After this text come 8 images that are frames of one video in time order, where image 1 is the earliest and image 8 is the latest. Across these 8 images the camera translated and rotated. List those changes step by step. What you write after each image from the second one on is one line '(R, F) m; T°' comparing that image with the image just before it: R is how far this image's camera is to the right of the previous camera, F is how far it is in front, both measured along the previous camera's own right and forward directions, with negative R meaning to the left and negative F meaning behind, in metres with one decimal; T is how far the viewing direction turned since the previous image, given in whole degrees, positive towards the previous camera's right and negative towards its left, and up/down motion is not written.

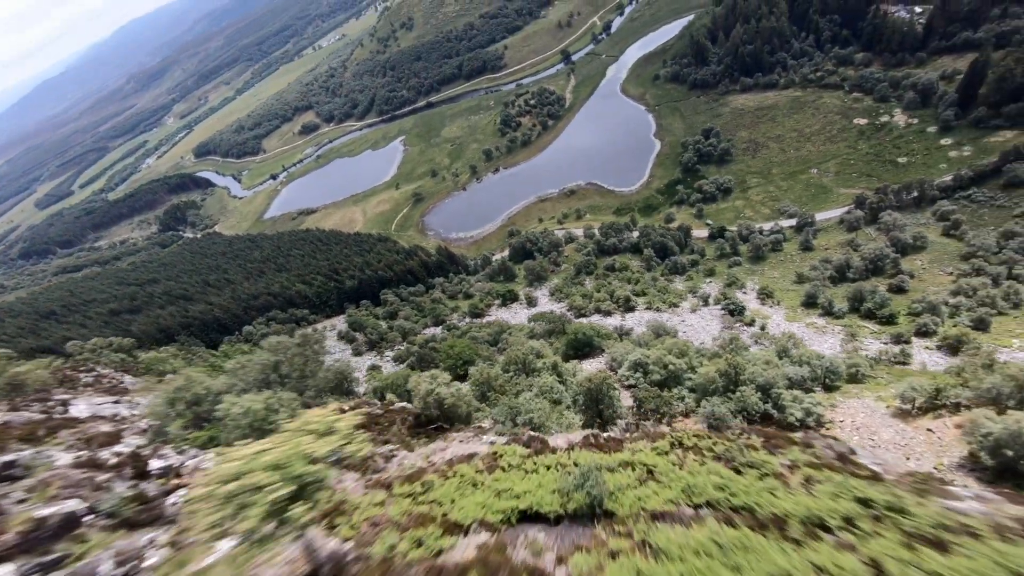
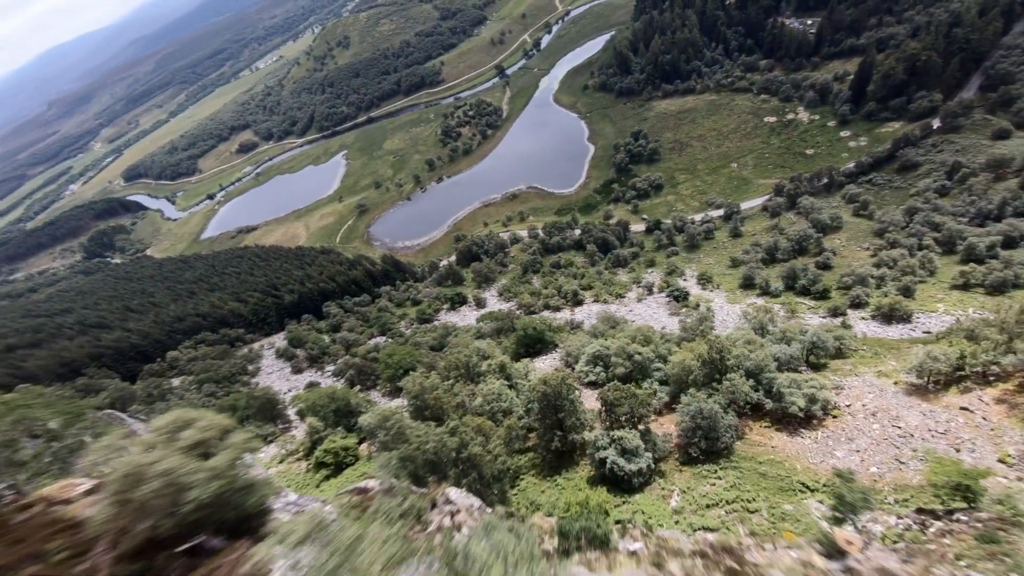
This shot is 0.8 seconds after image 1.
(+0.8, +3.7) m; +8°
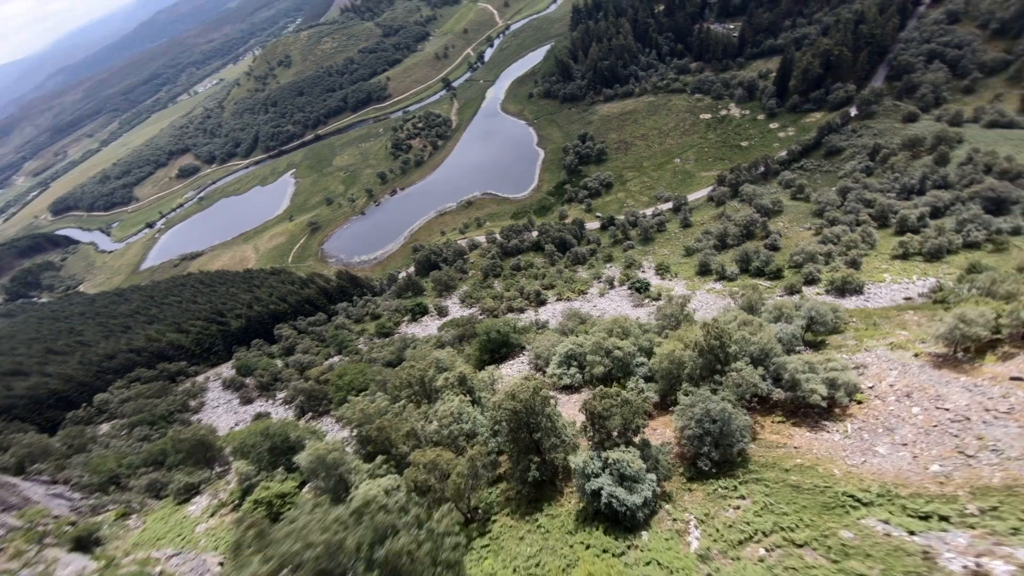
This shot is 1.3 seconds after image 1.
(+0.3, +2.5) m; +6°
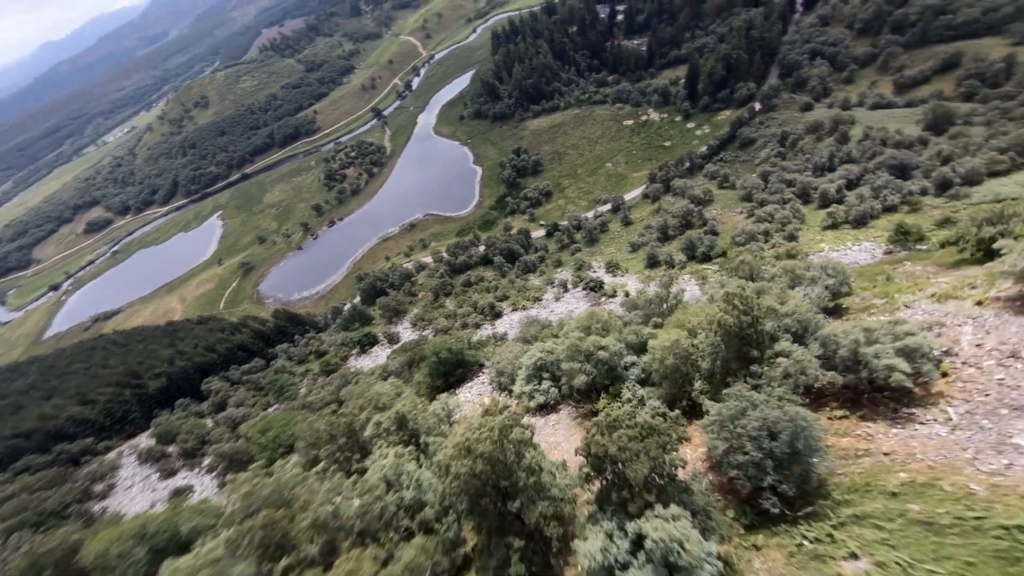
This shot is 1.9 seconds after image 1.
(+0.2, +3.3) m; +7°
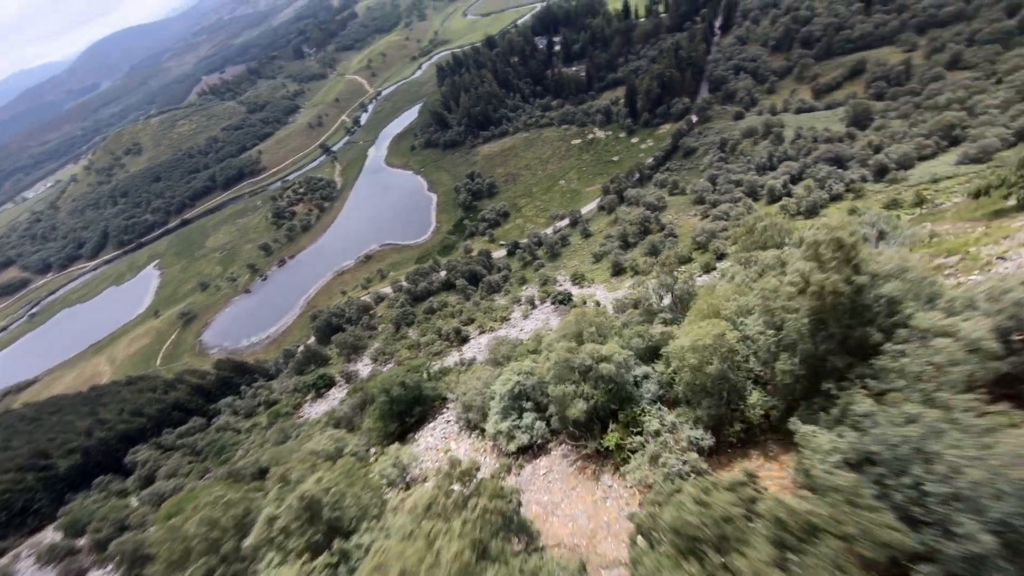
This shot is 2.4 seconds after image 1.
(+0.1, +2.9) m; +6°
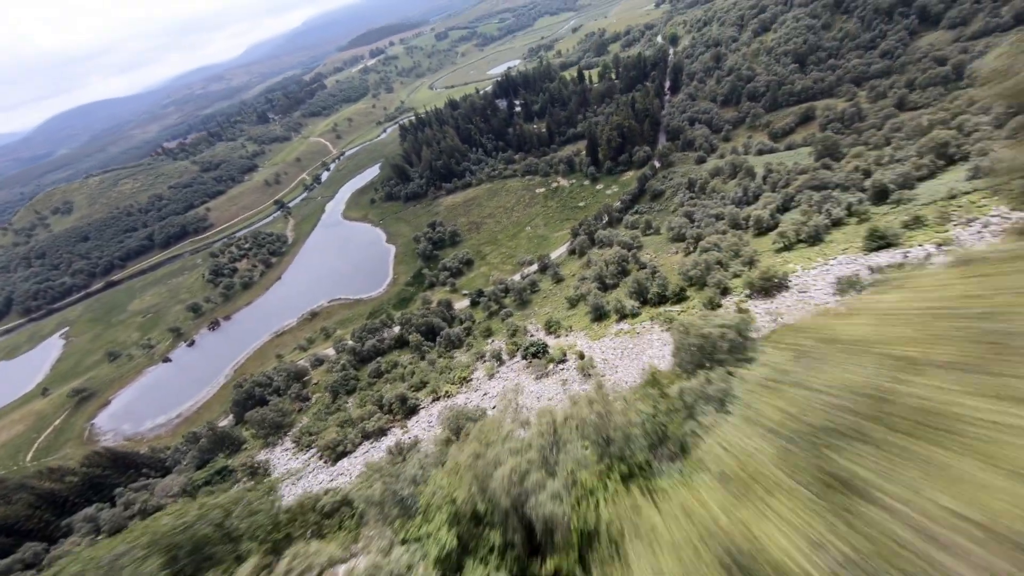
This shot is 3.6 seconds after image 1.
(+0.8, +9.6) m; +5°
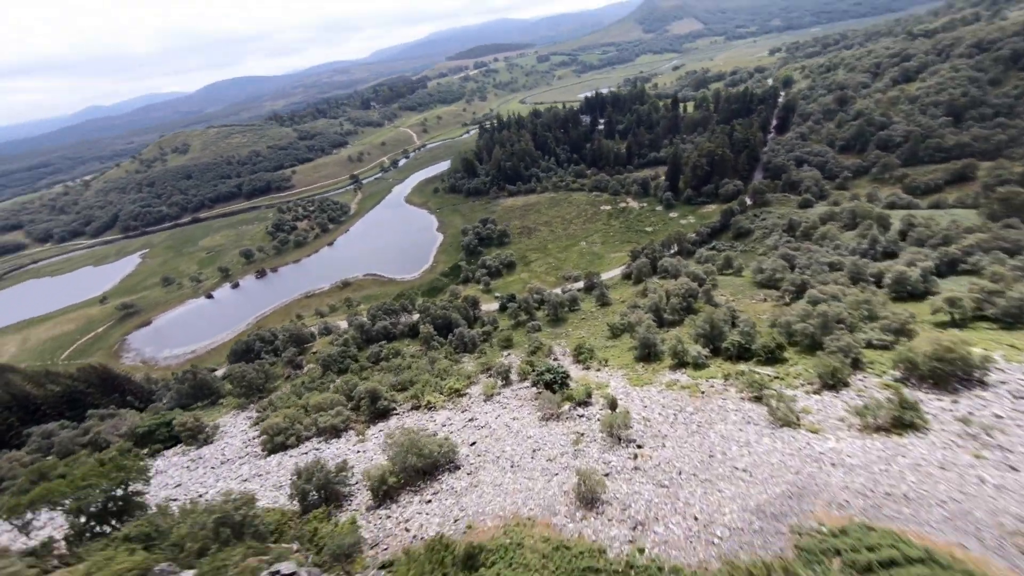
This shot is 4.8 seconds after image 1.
(+1.5, +9.3) m; -7°
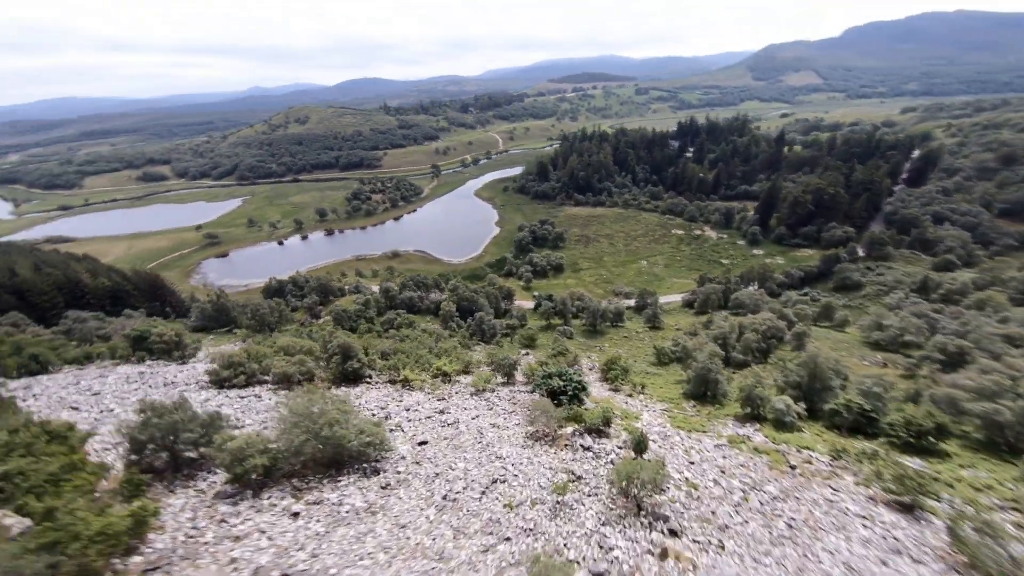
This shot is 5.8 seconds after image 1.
(+2.0, +7.3) m; -8°
